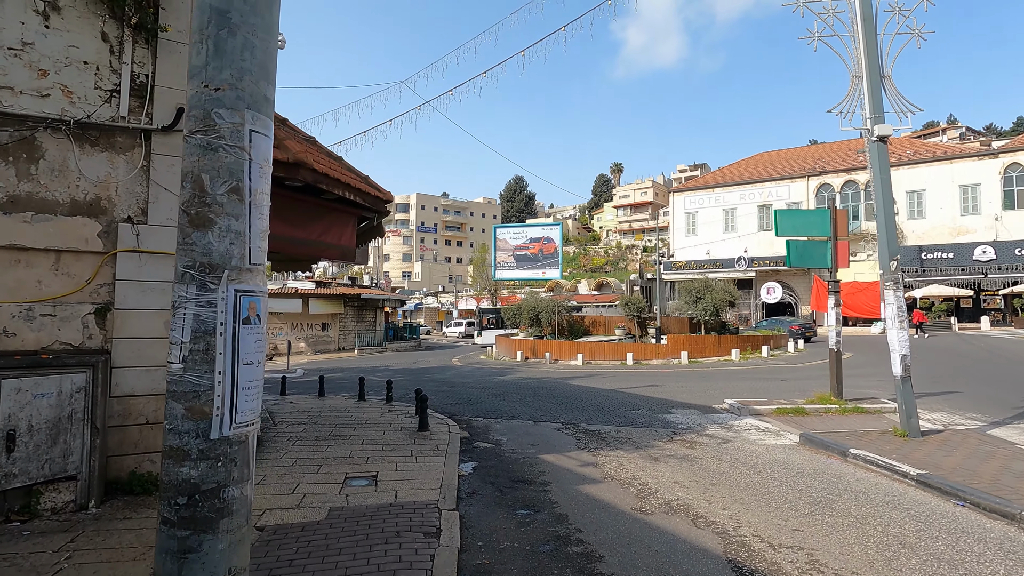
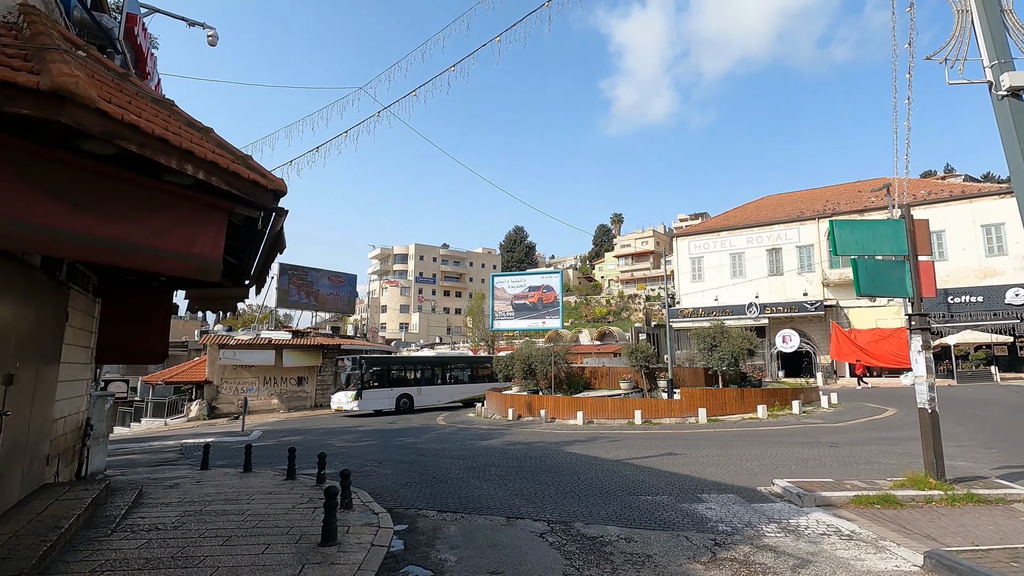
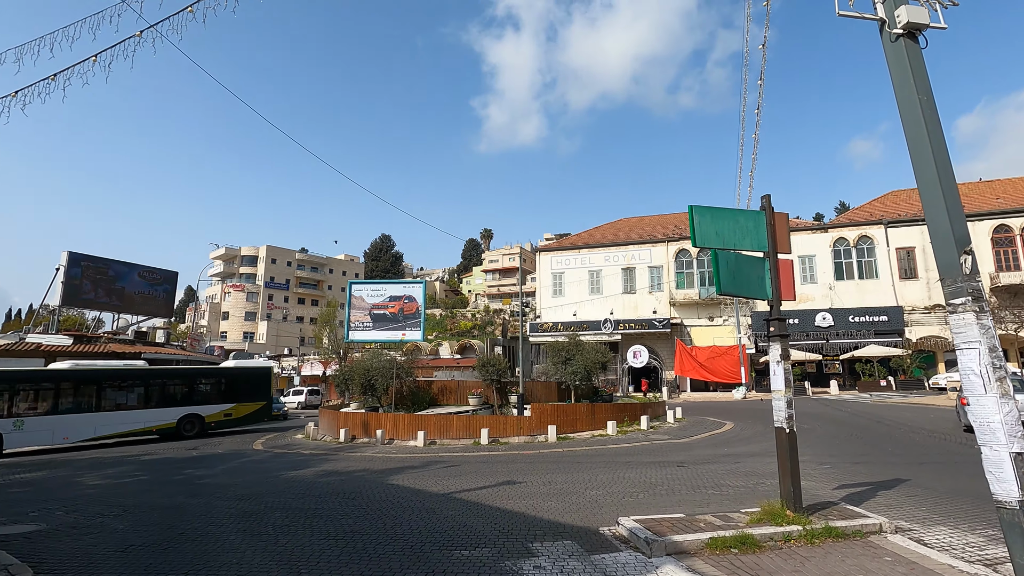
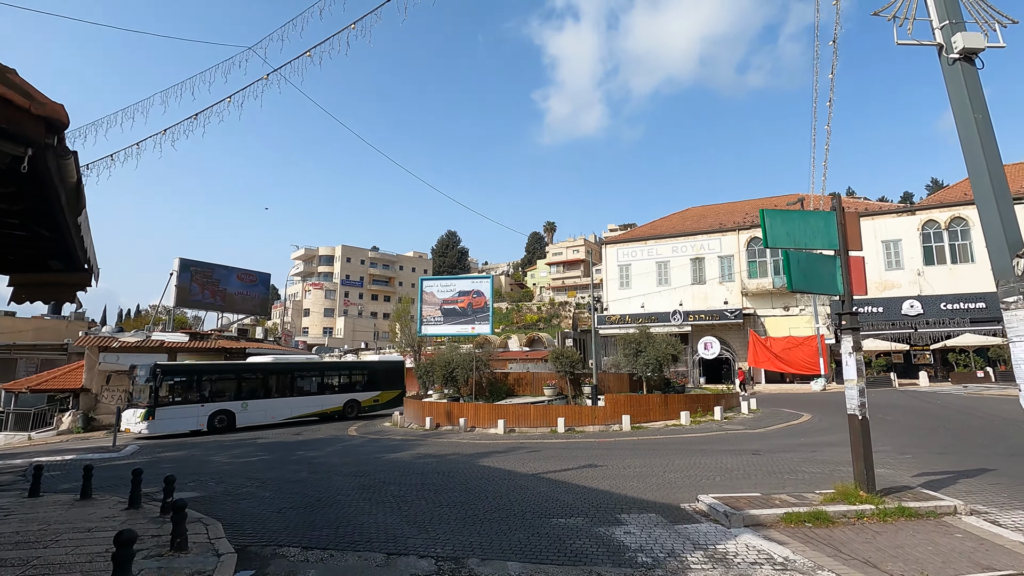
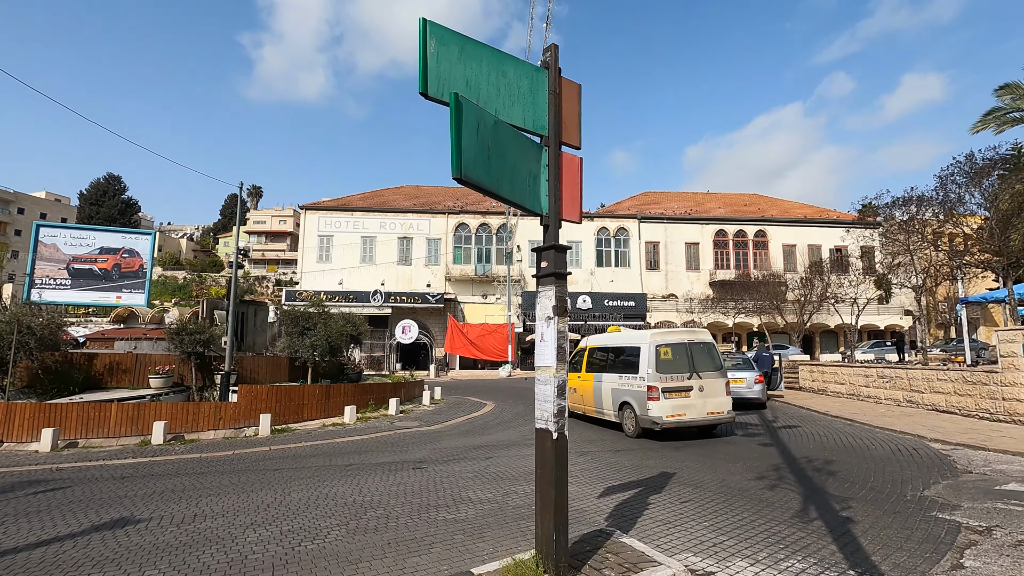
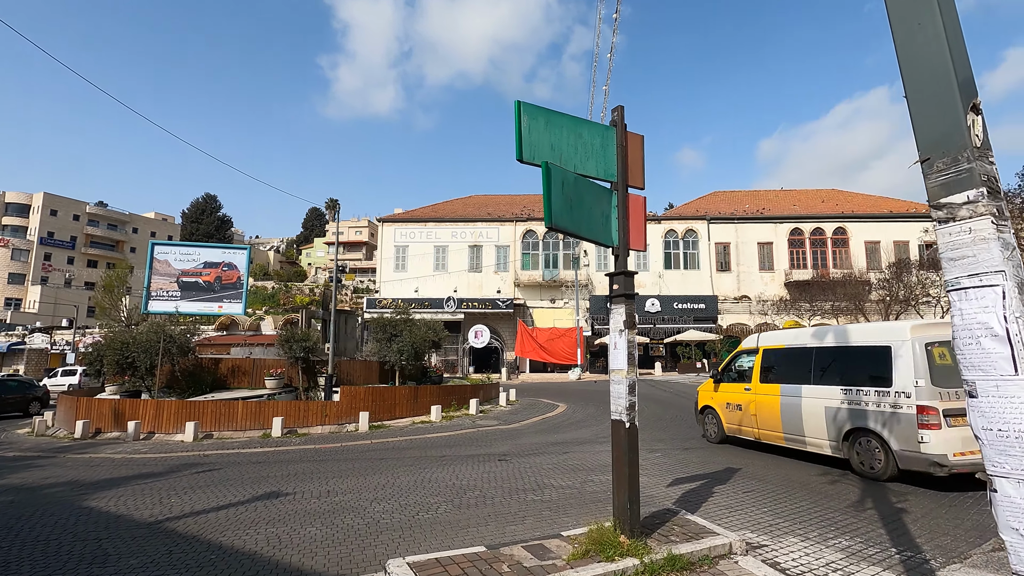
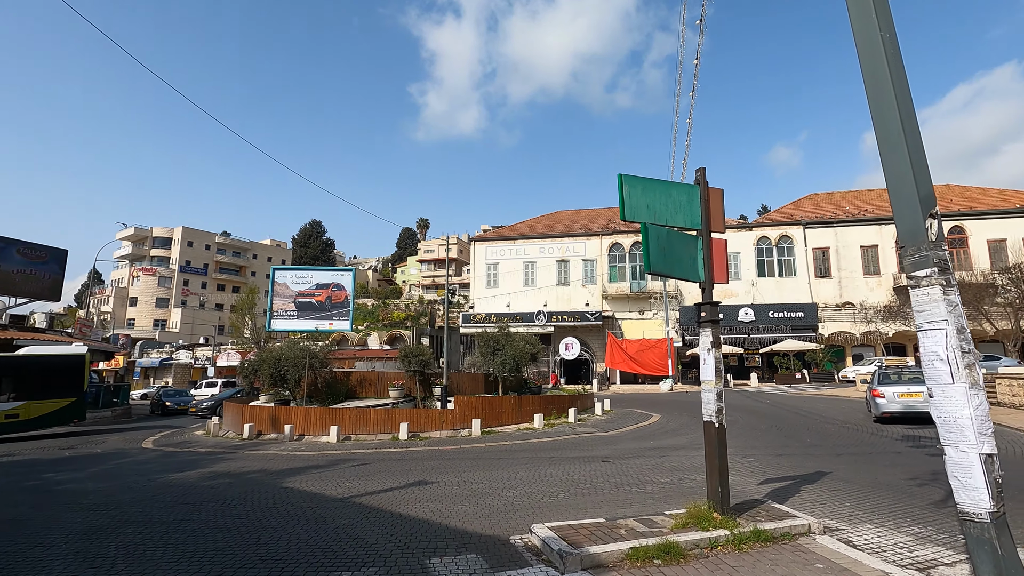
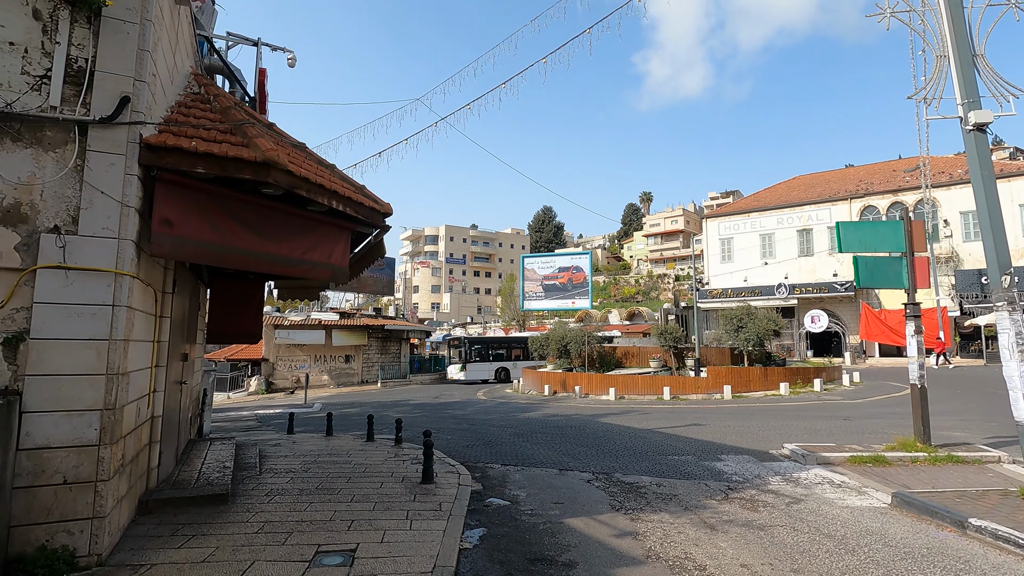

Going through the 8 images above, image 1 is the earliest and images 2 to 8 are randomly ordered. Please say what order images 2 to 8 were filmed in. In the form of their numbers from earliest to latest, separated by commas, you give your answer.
8, 2, 4, 3, 7, 6, 5
